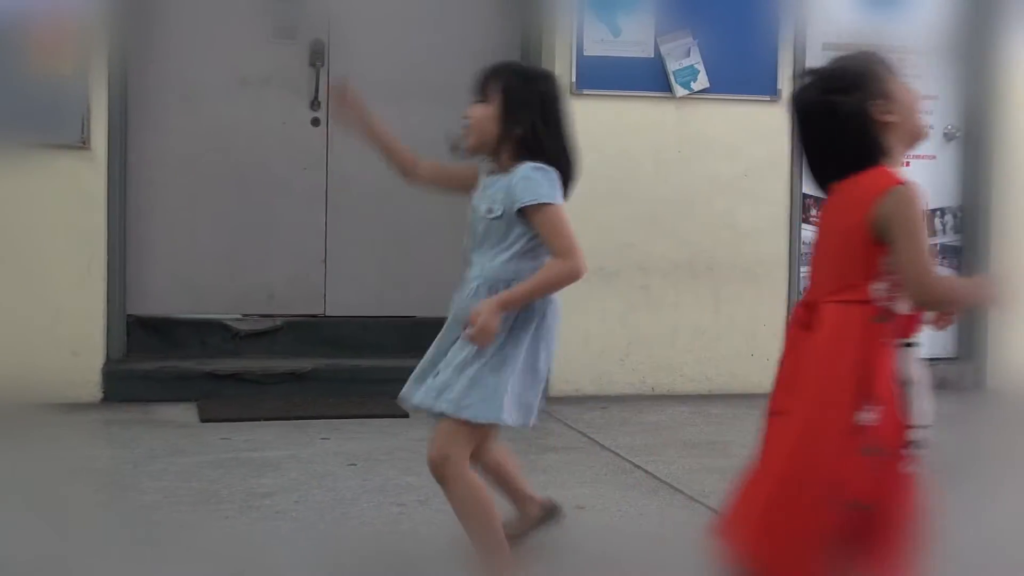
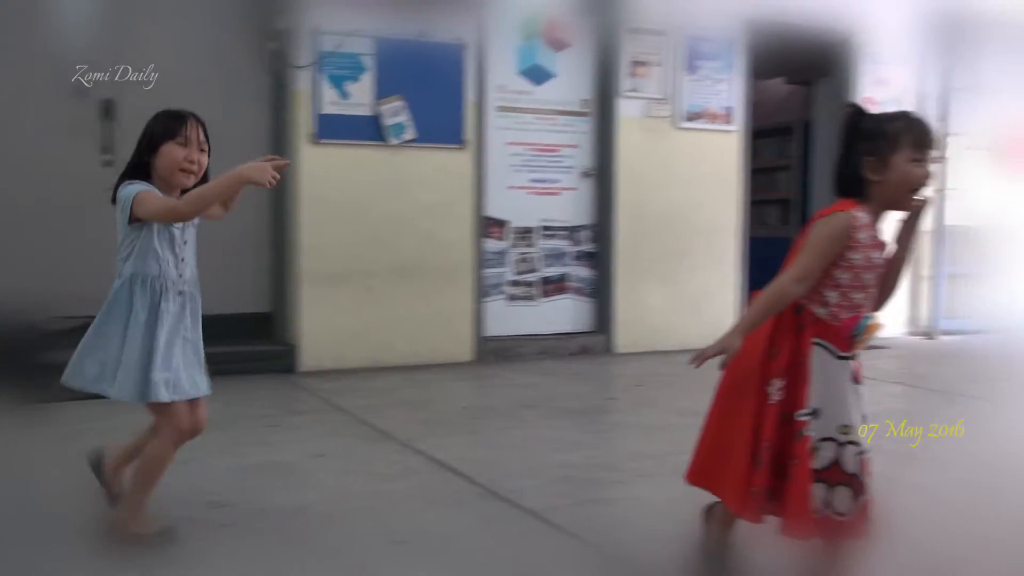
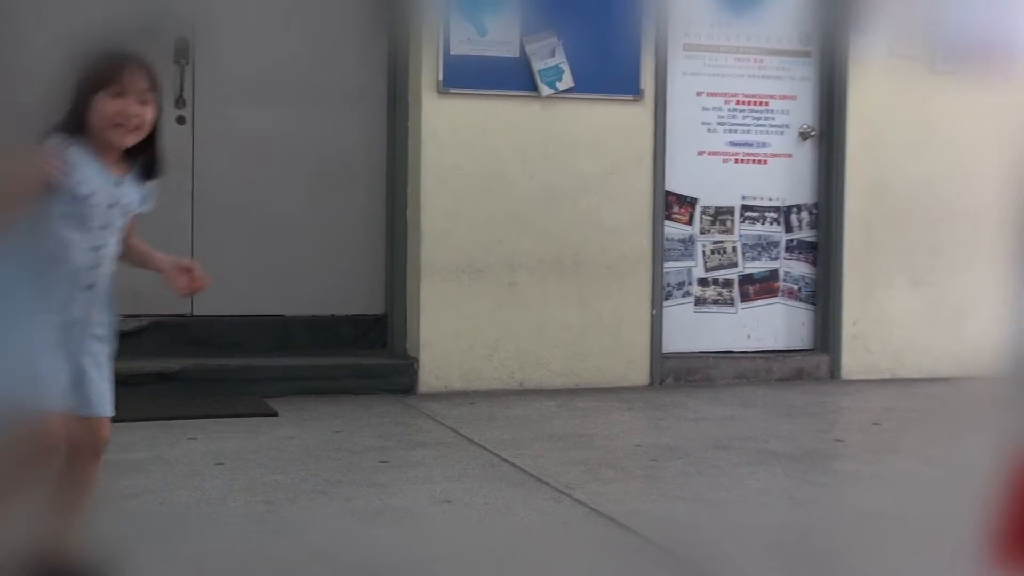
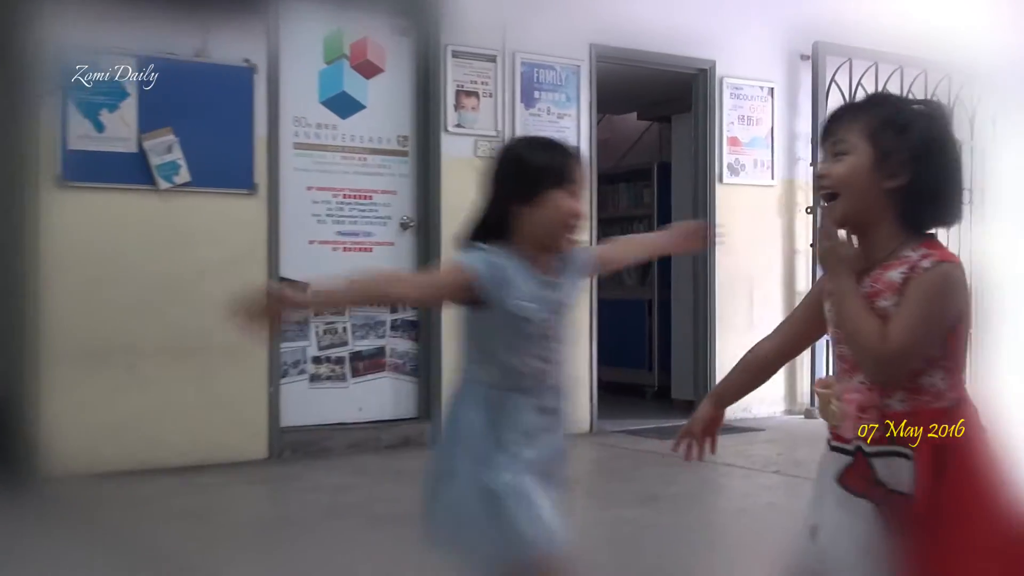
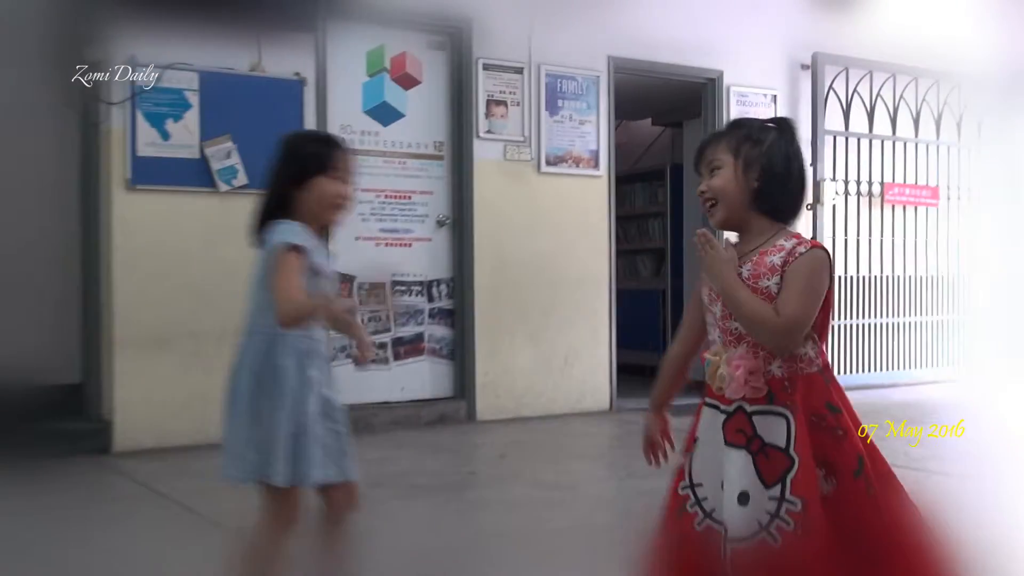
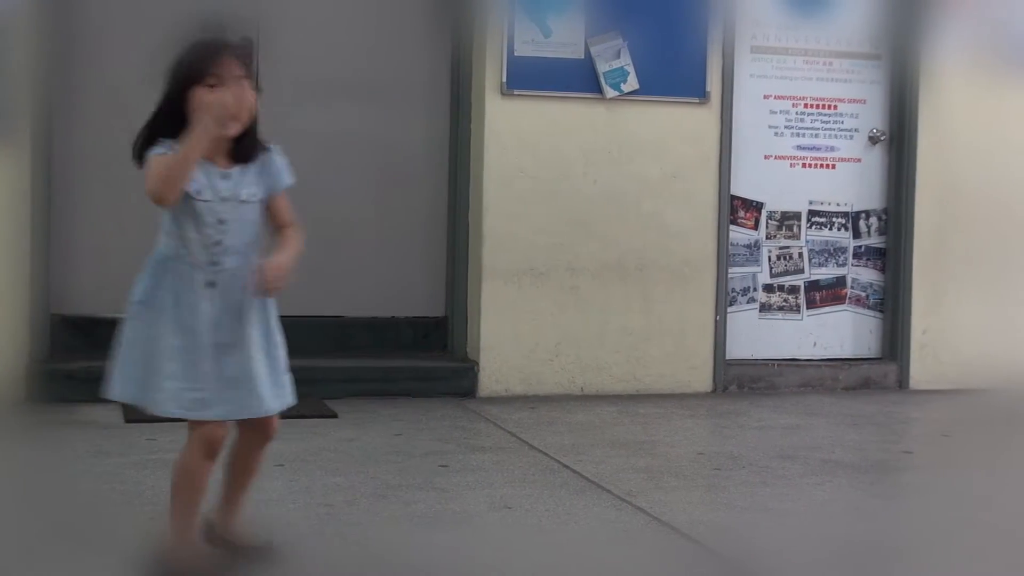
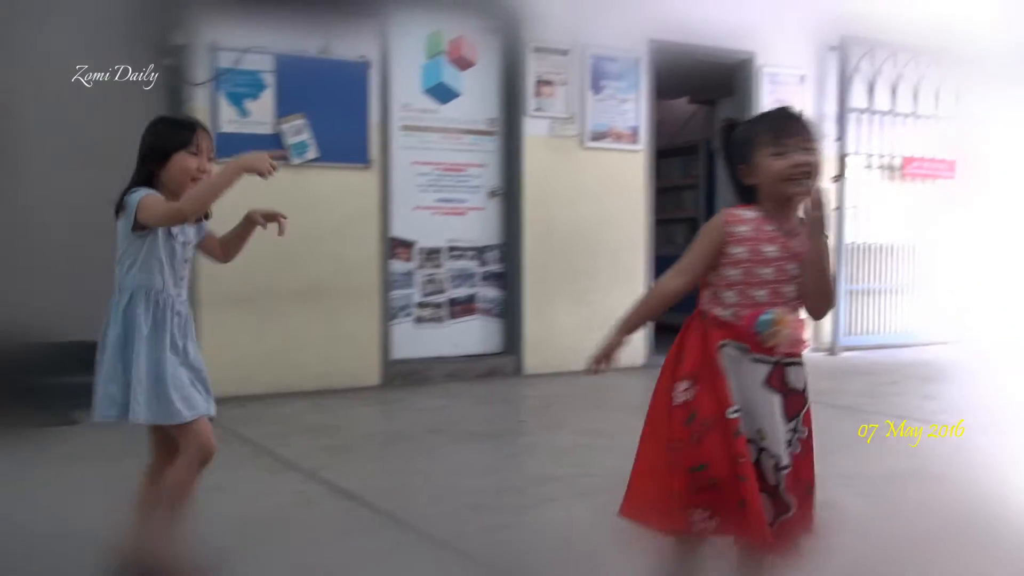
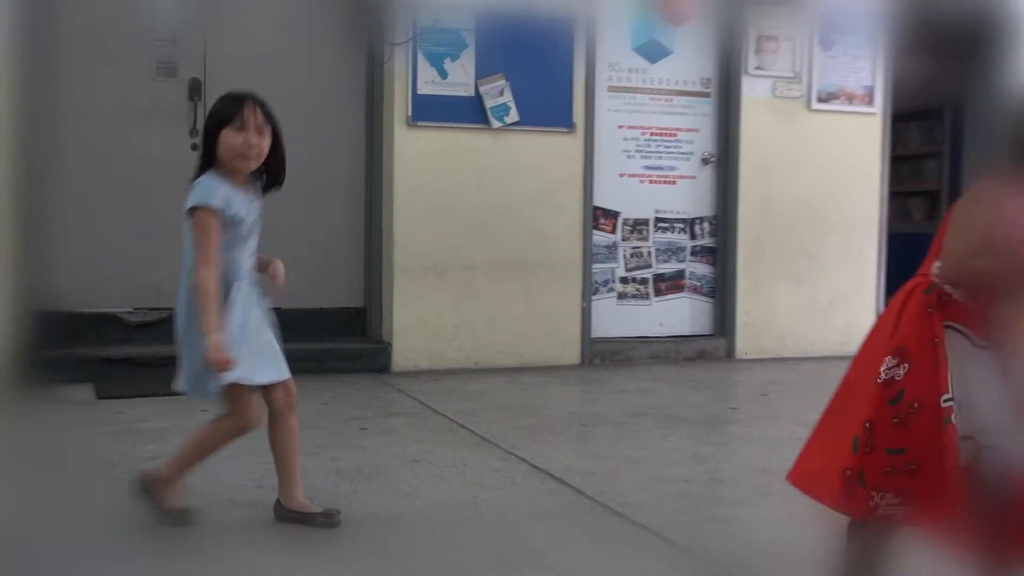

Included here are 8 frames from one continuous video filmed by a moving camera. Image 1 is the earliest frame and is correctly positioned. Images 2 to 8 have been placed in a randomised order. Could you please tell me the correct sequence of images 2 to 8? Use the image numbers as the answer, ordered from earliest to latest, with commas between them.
6, 3, 8, 2, 7, 5, 4
